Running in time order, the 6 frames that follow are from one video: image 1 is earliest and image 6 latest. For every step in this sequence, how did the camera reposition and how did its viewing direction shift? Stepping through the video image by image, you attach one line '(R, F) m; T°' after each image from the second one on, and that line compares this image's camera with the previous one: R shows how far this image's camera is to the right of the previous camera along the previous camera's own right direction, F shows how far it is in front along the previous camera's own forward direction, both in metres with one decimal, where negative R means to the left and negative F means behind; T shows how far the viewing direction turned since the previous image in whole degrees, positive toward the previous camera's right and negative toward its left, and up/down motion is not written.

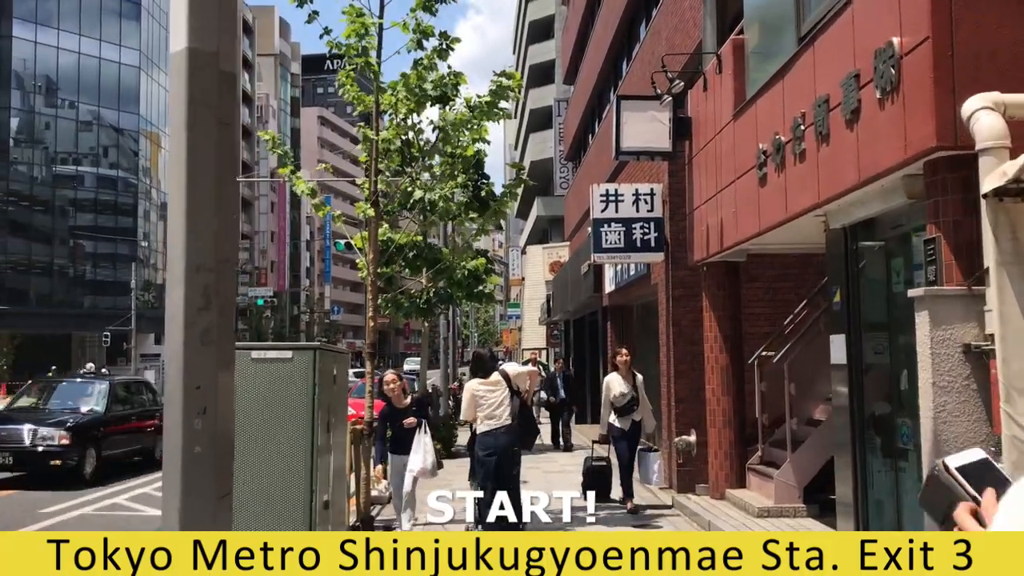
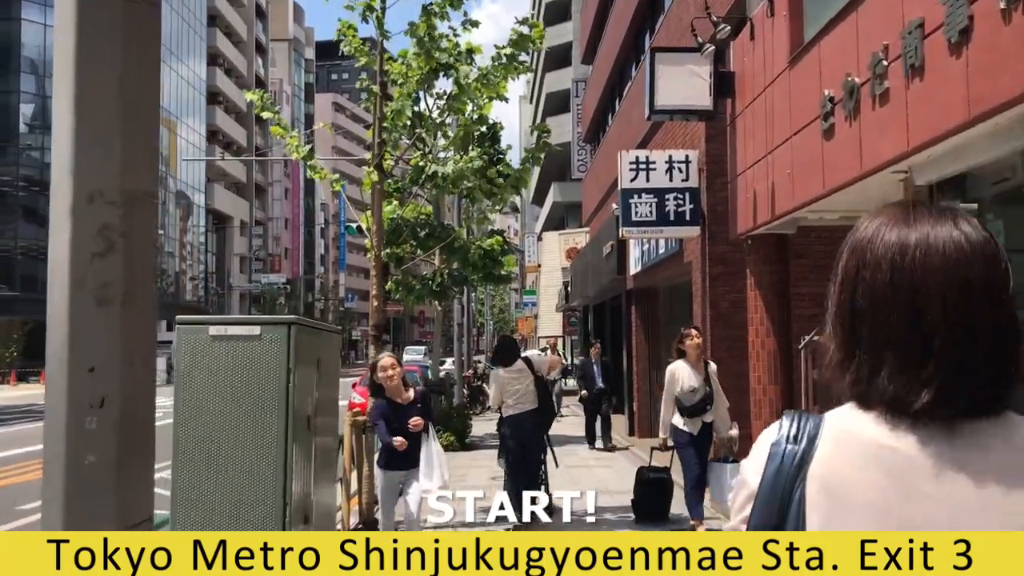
(-0.1, +1.0) m; -1°
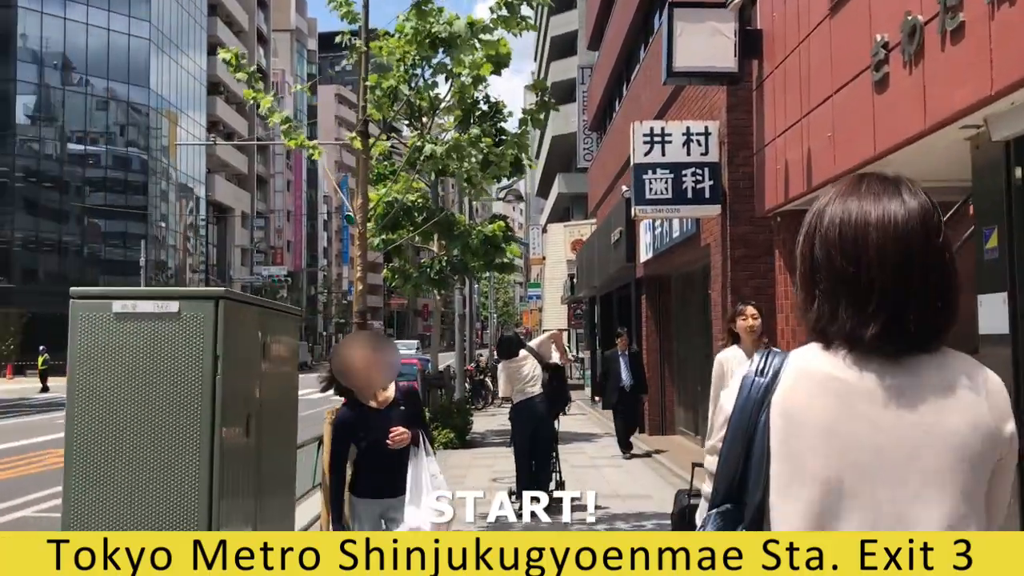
(0.0, +0.9) m; 0°
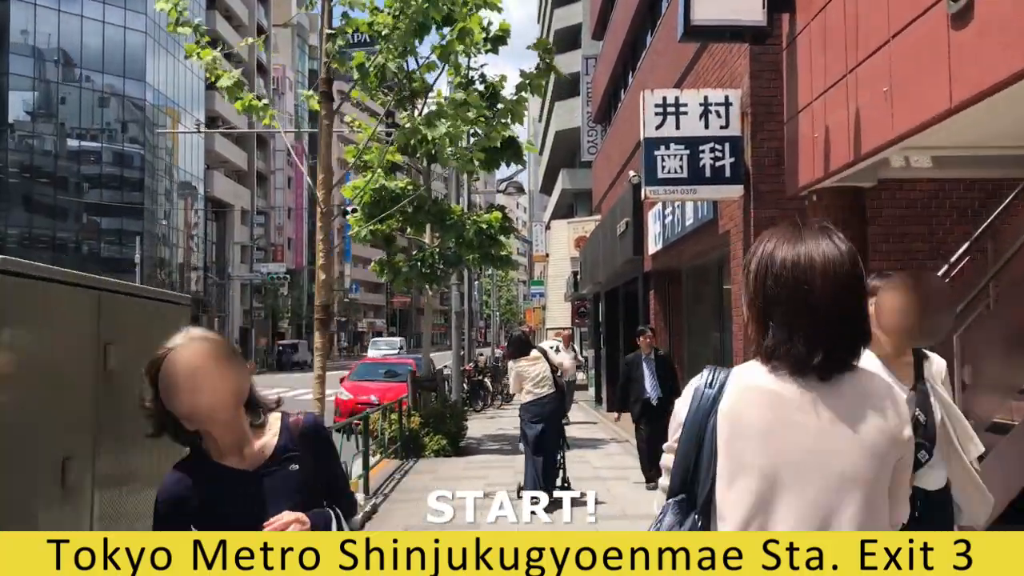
(+0.1, +1.1) m; 0°
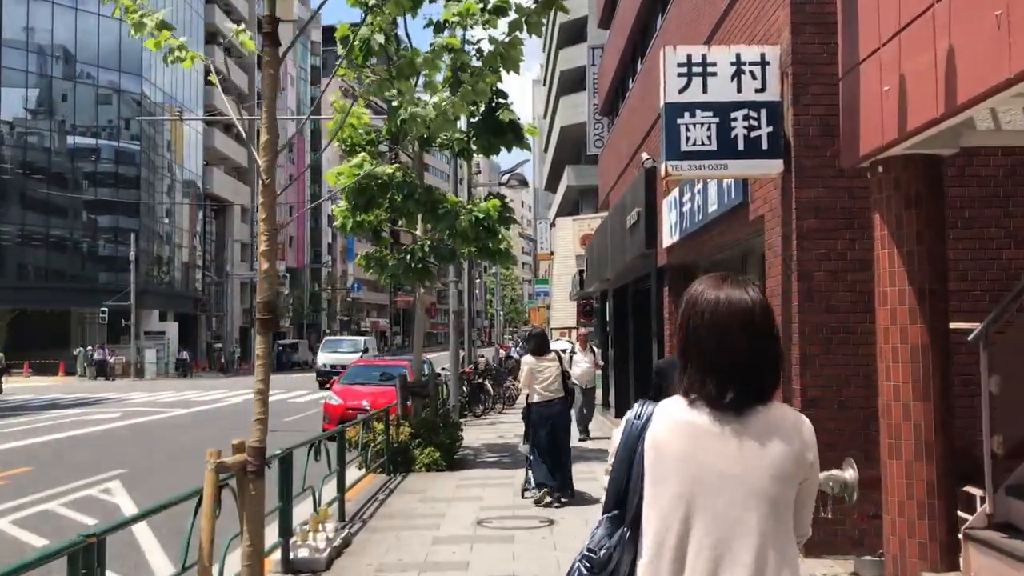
(+0.1, +1.3) m; 0°
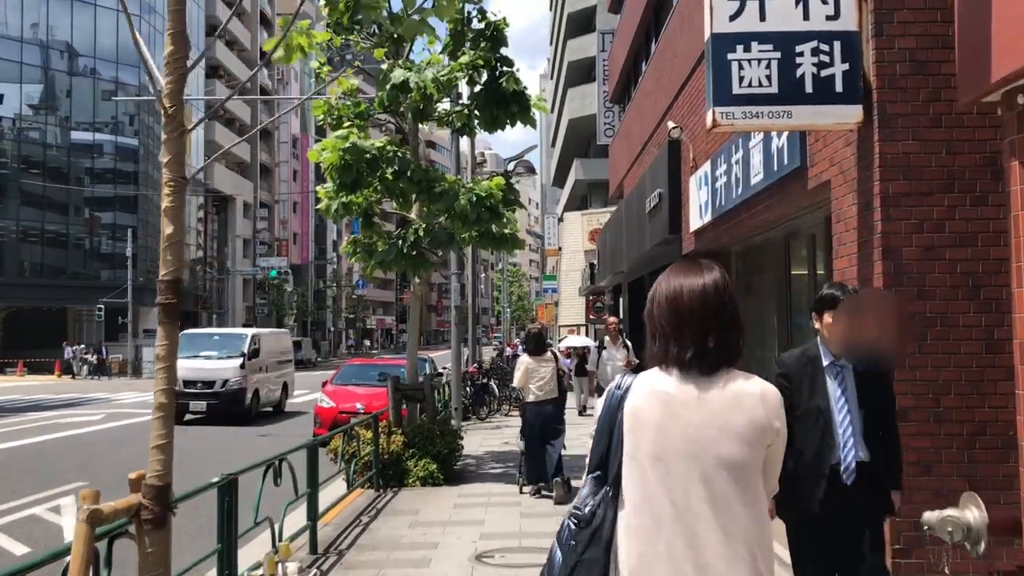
(0.0, +1.4) m; 0°
